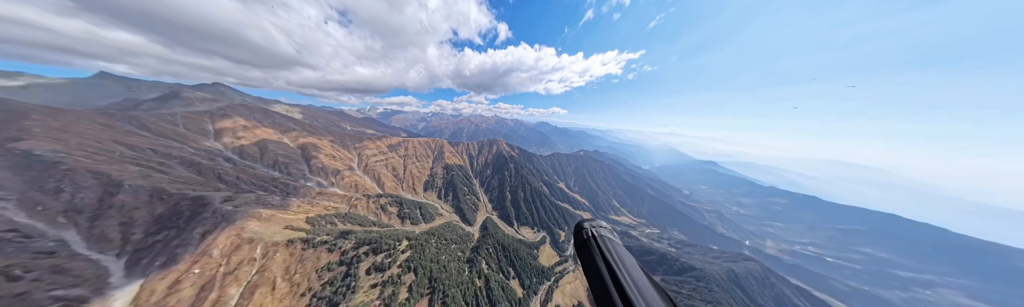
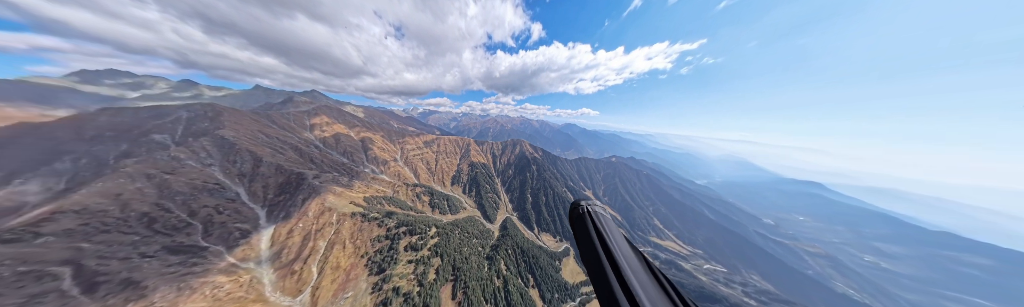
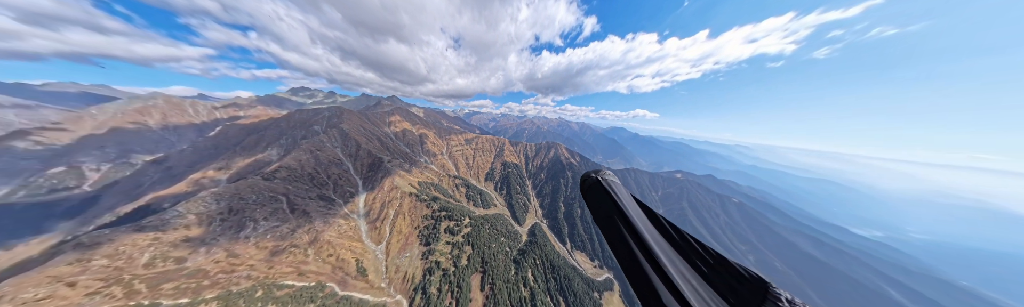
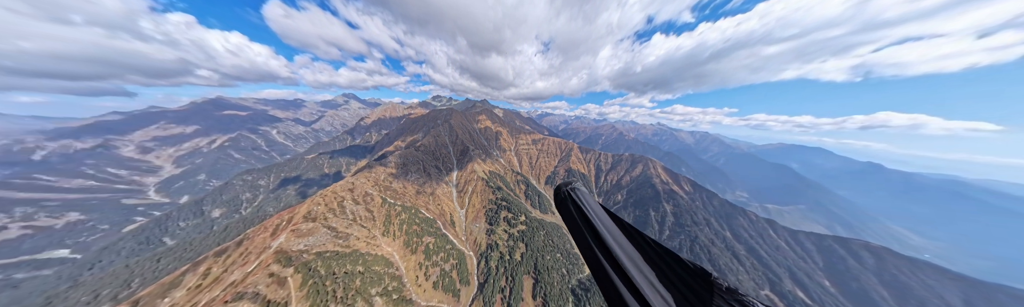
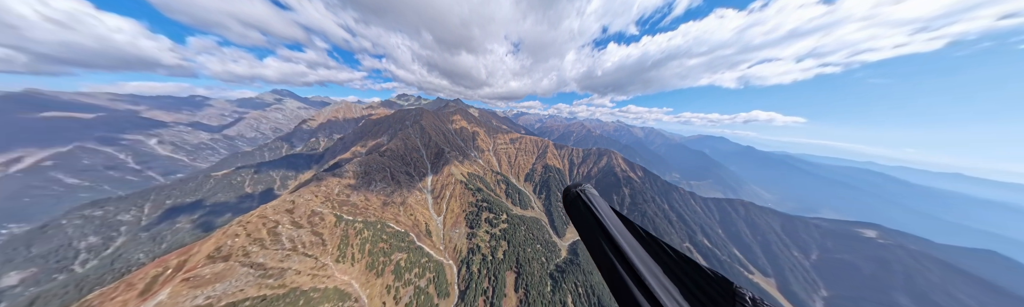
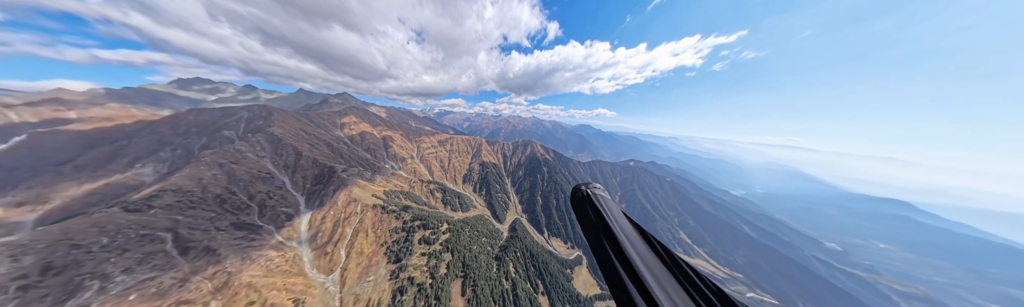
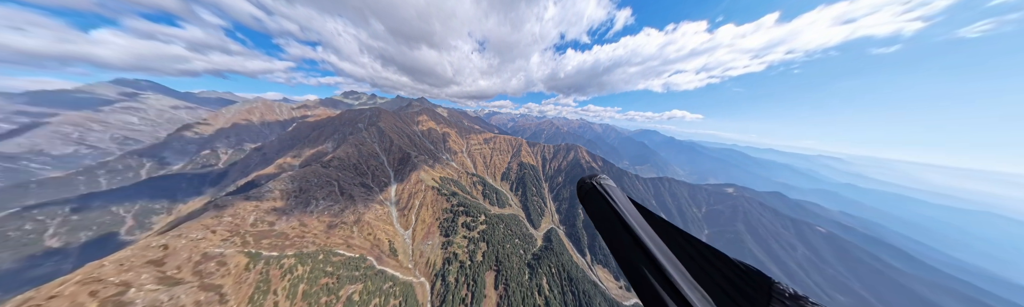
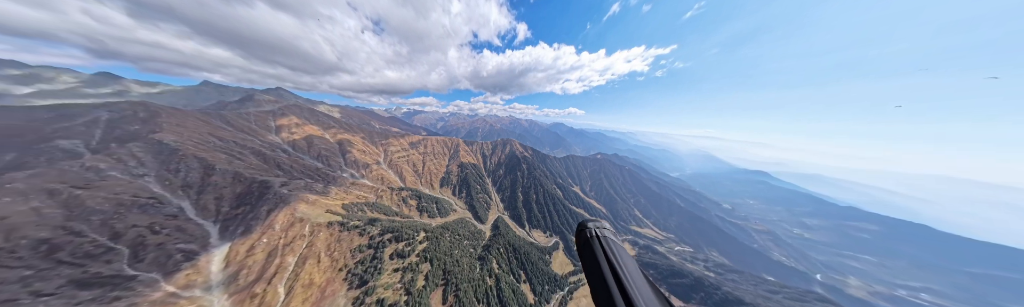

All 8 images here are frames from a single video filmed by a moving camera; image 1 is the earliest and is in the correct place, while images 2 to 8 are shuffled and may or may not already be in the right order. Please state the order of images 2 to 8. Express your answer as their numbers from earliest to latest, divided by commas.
8, 2, 6, 3, 7, 5, 4
